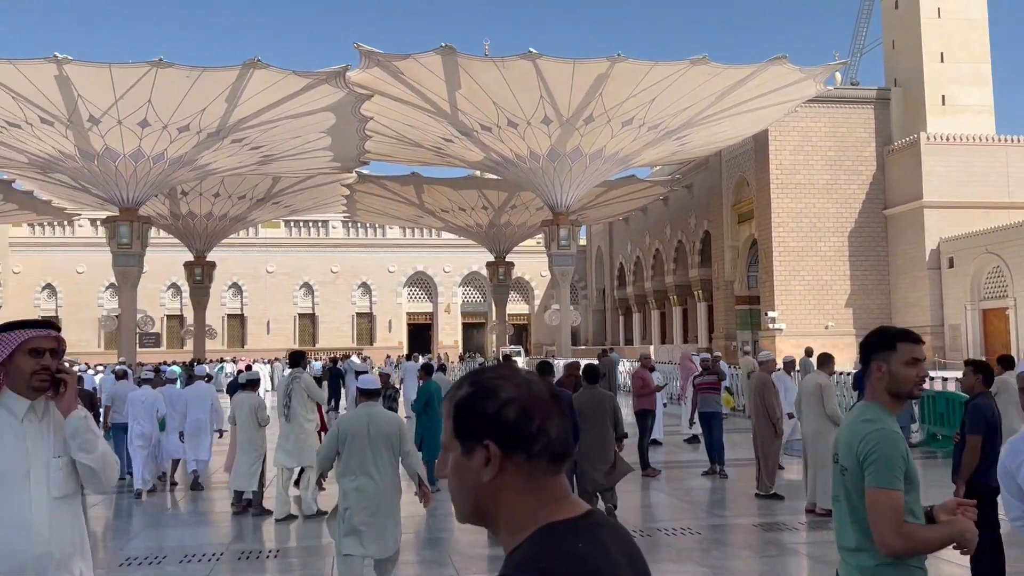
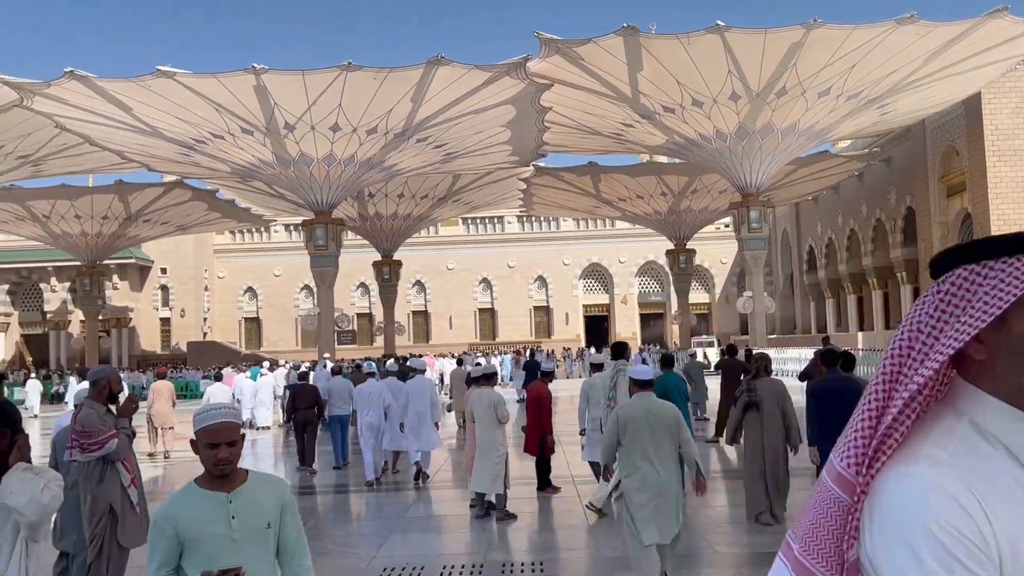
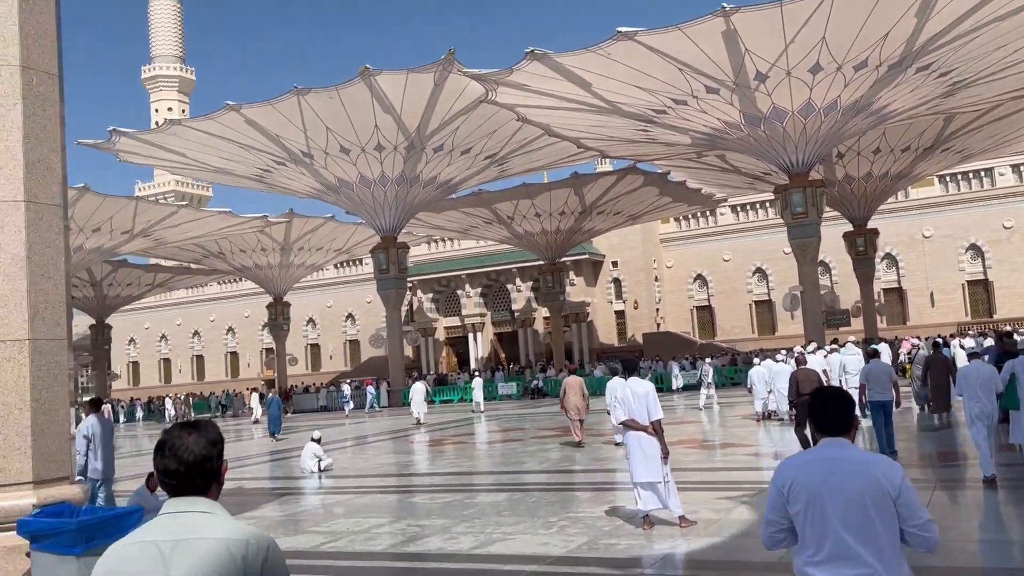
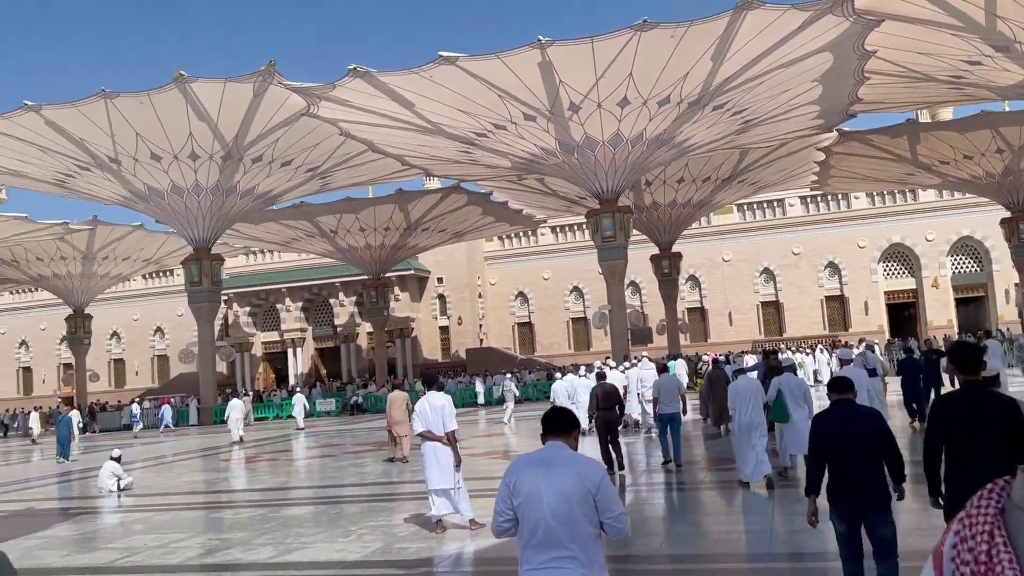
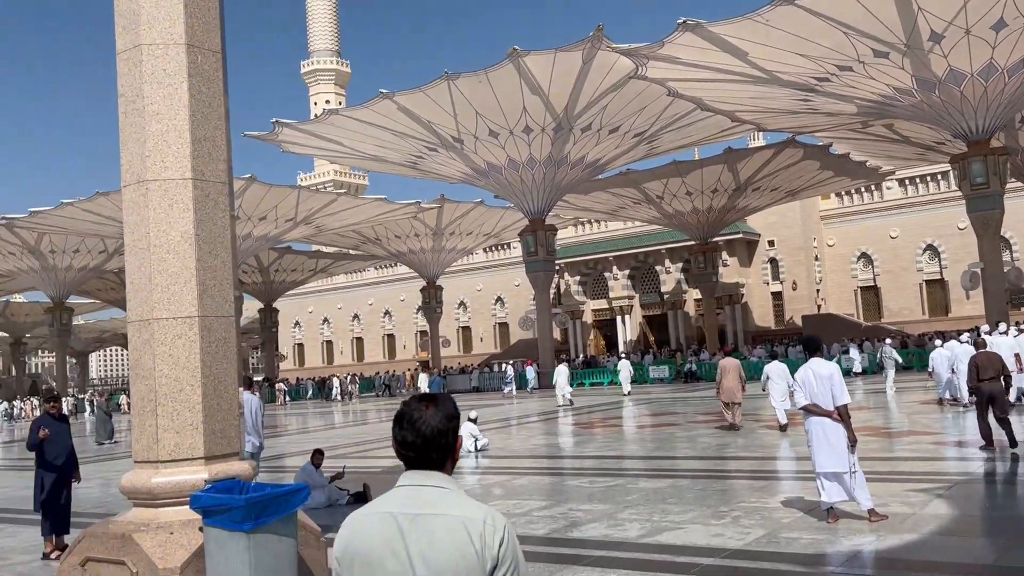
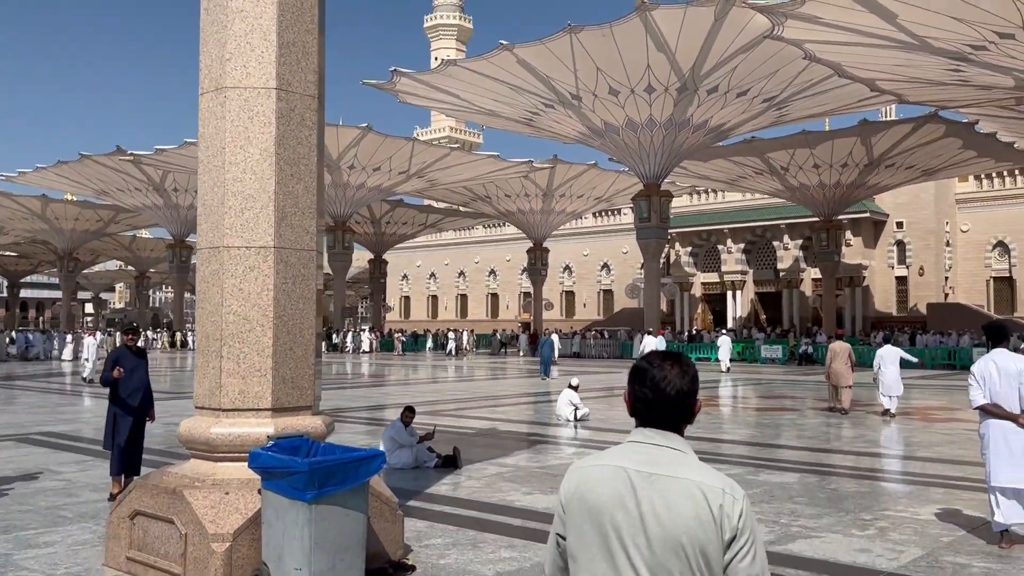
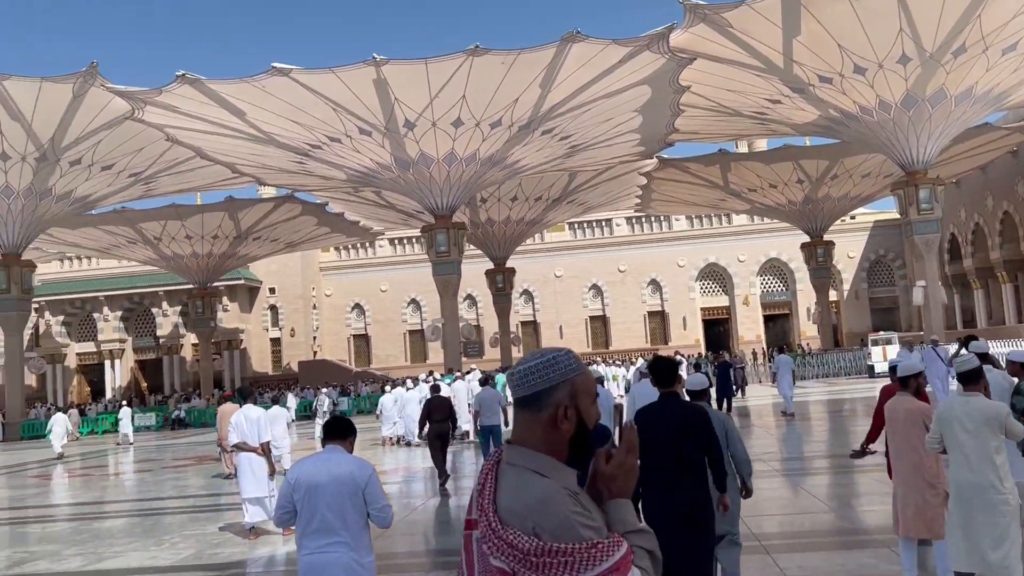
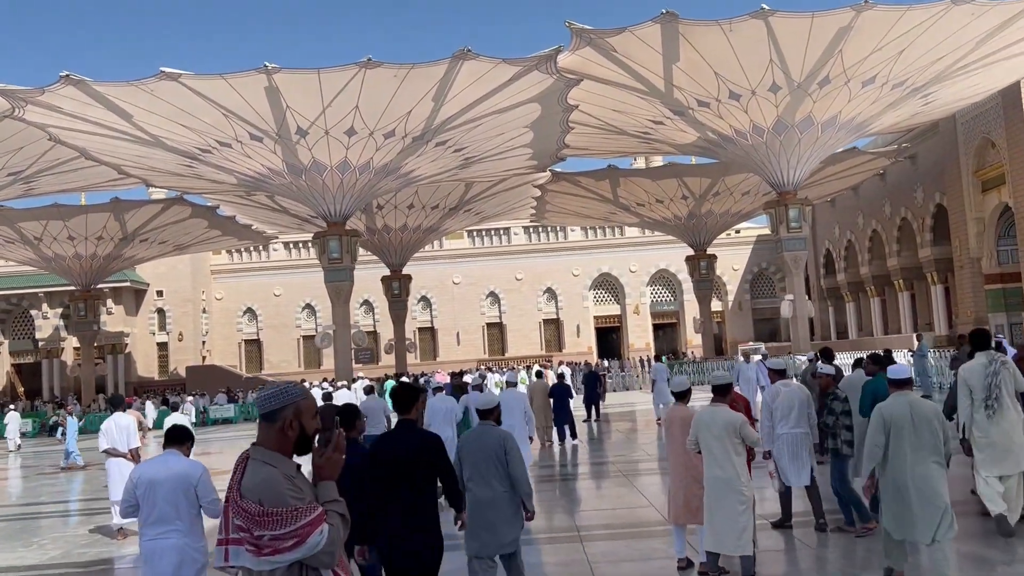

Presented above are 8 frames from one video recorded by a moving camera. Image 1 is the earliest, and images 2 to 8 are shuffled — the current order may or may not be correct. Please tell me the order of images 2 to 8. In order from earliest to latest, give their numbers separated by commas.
2, 8, 7, 4, 3, 5, 6
